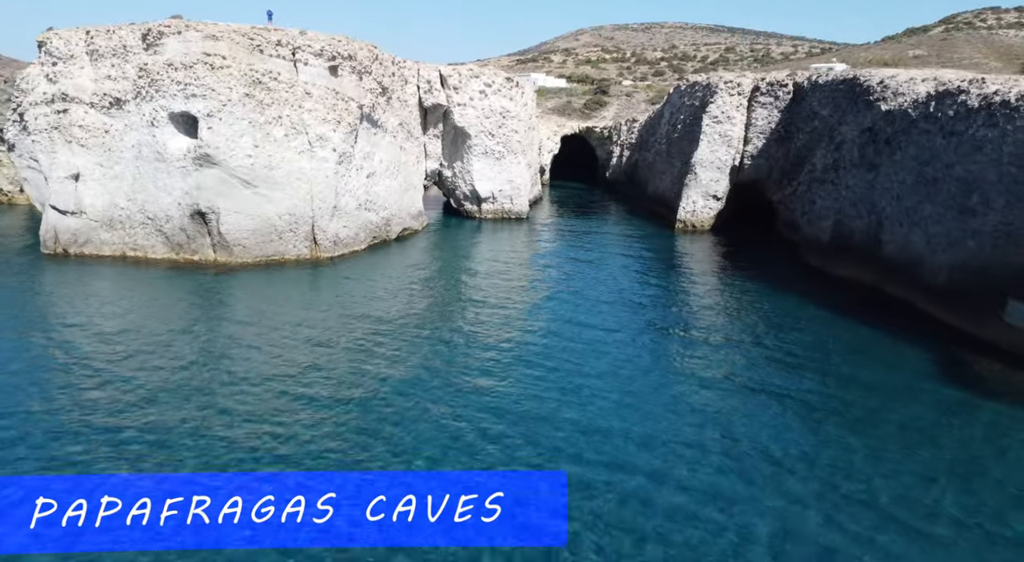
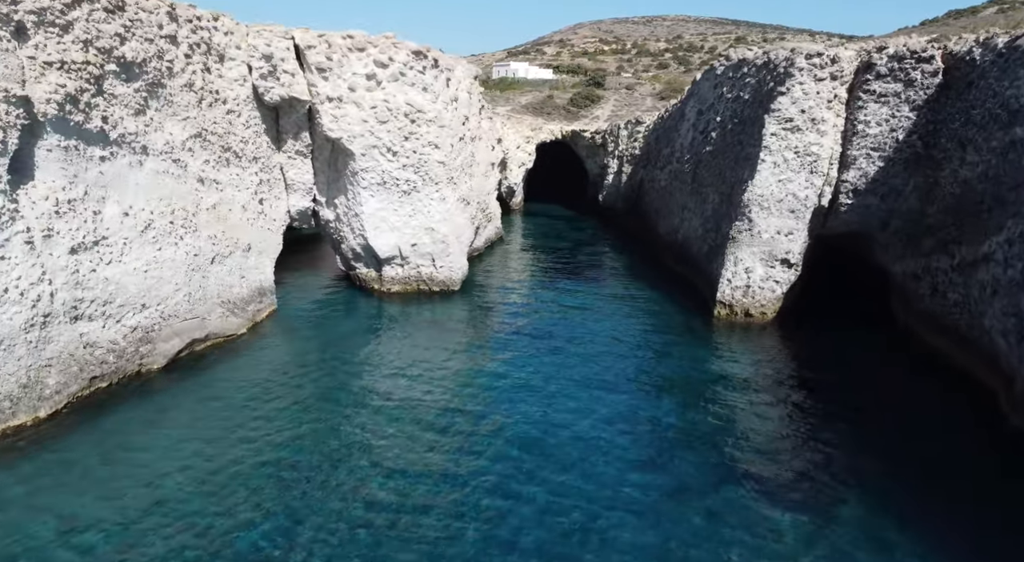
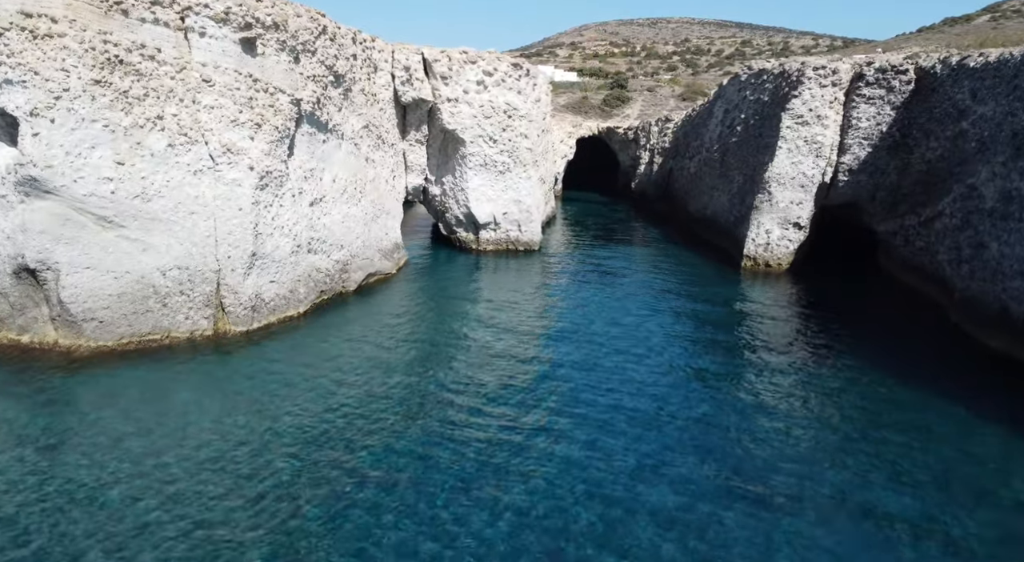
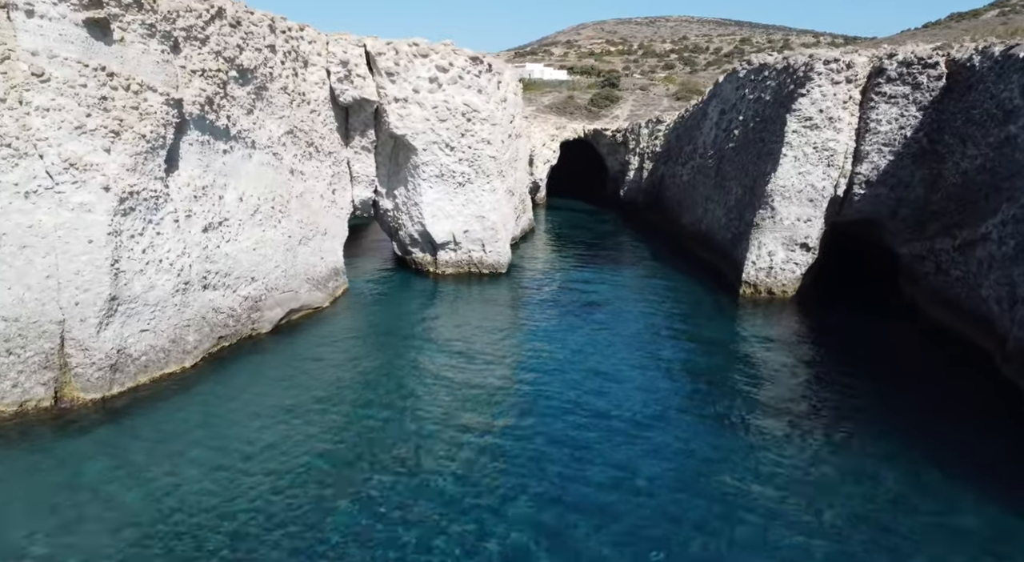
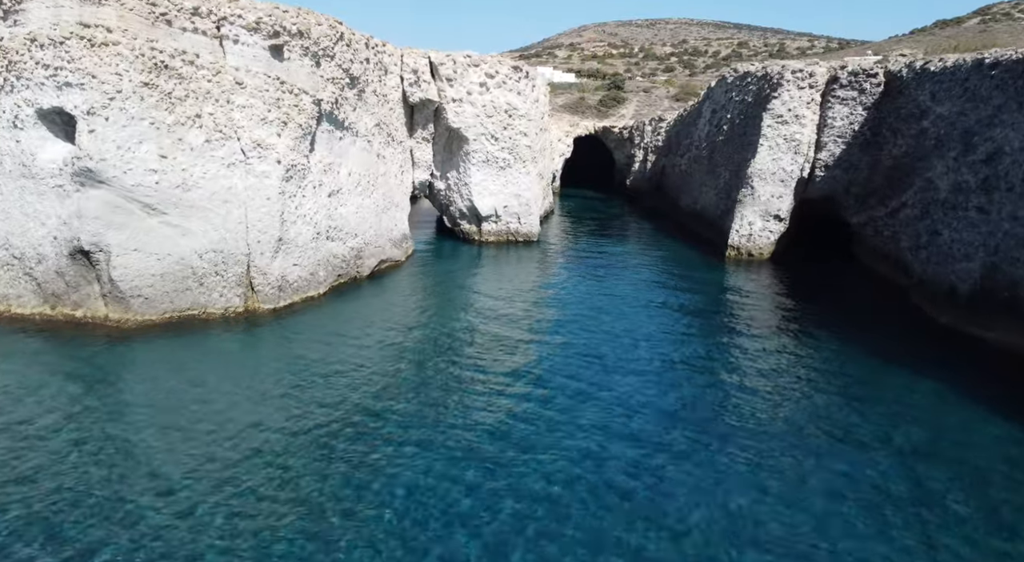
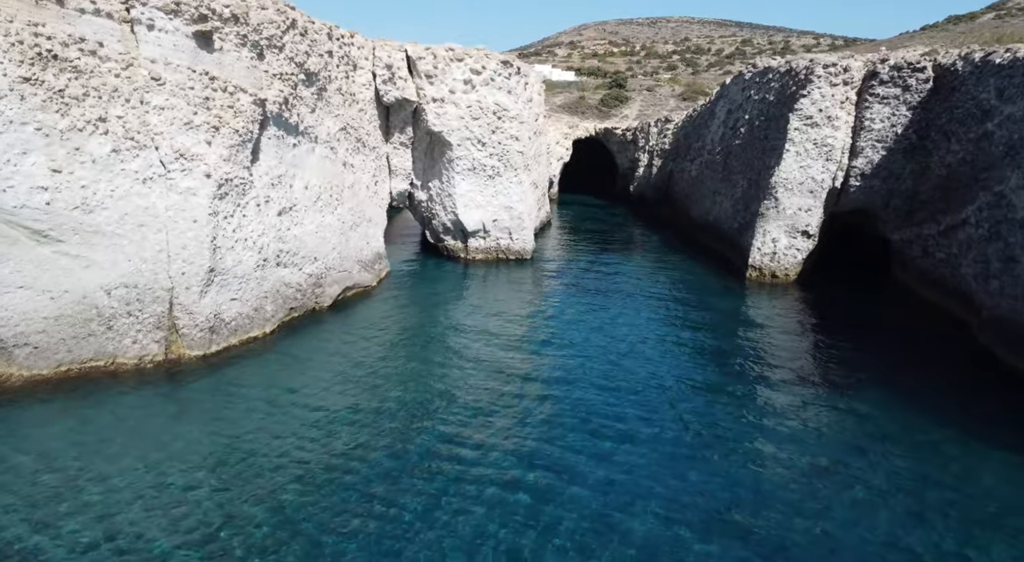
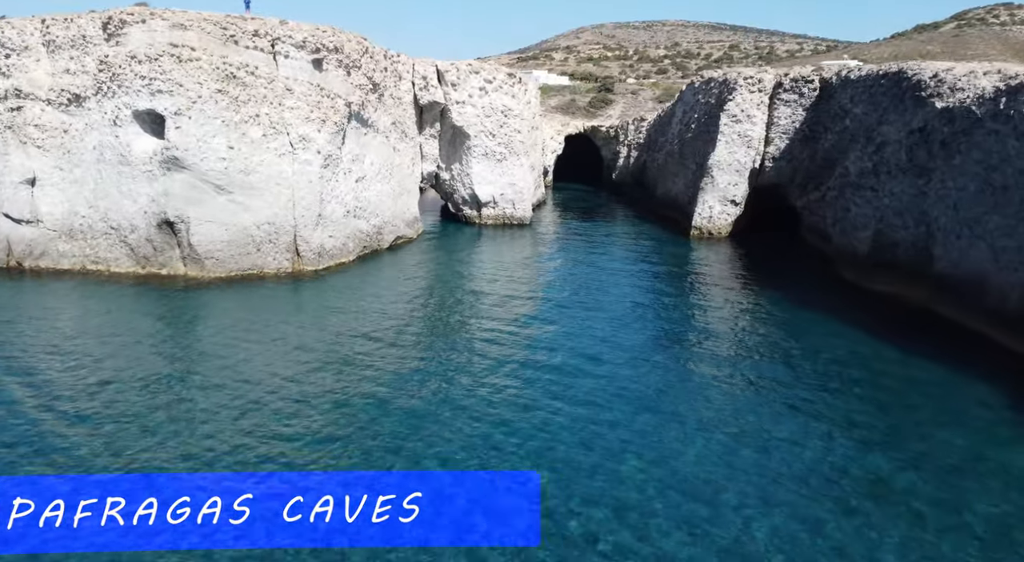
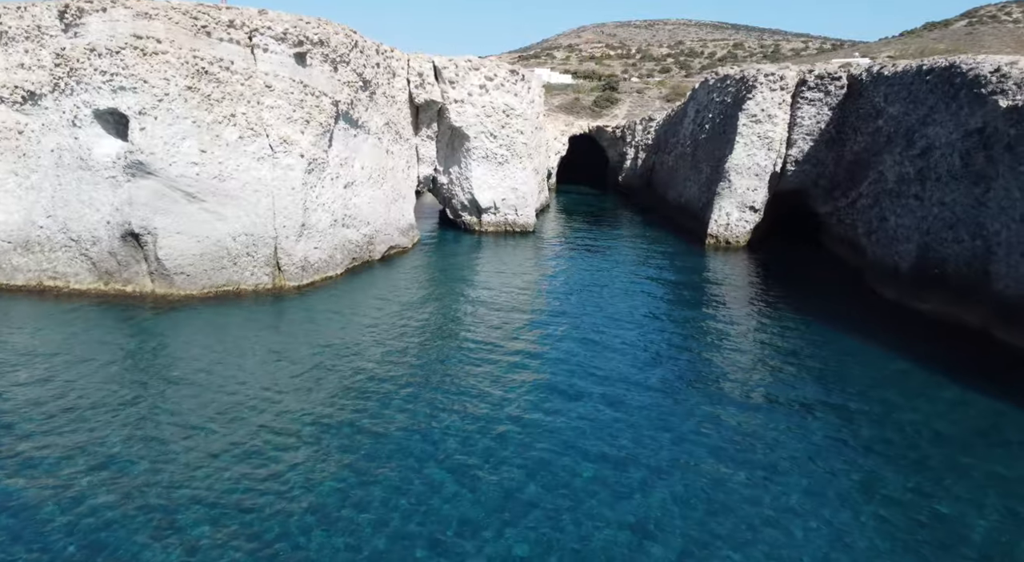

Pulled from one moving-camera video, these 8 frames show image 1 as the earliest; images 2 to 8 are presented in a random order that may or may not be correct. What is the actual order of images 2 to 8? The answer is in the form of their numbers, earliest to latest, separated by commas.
7, 8, 5, 3, 6, 4, 2
